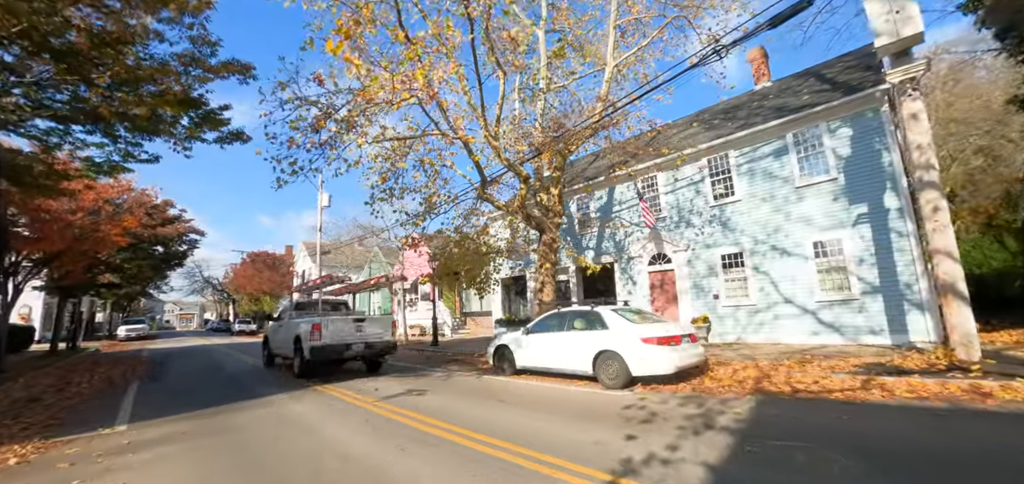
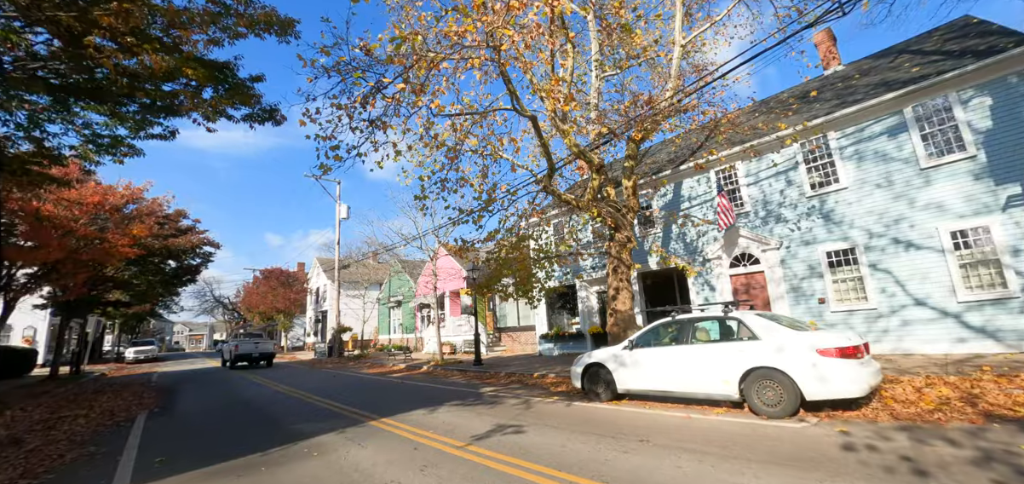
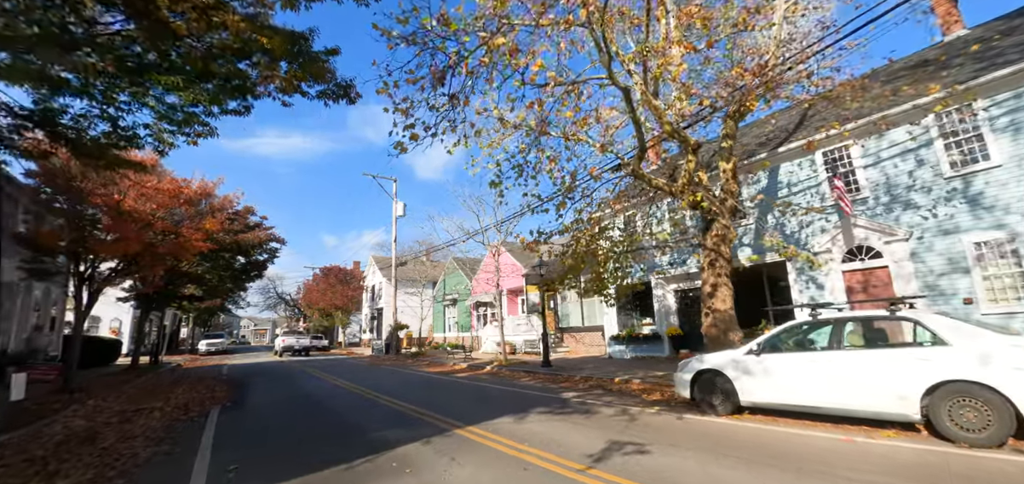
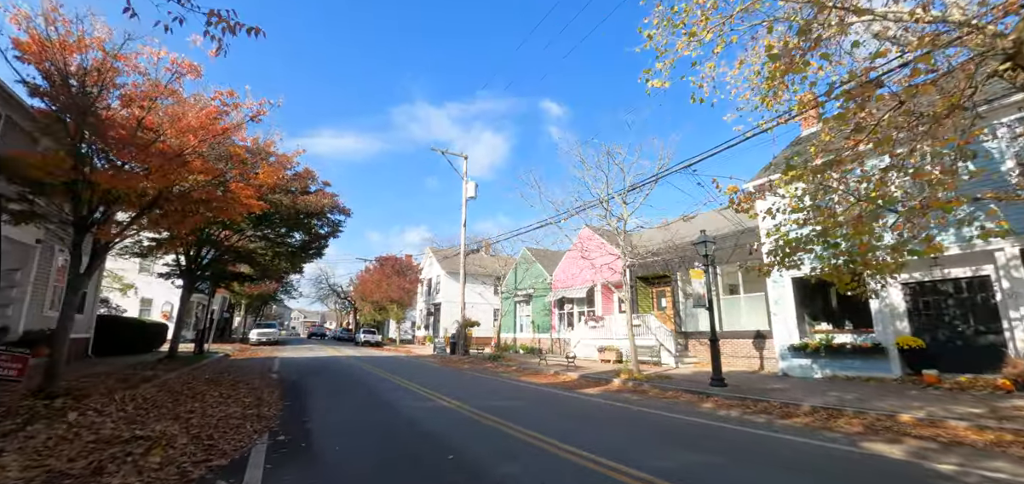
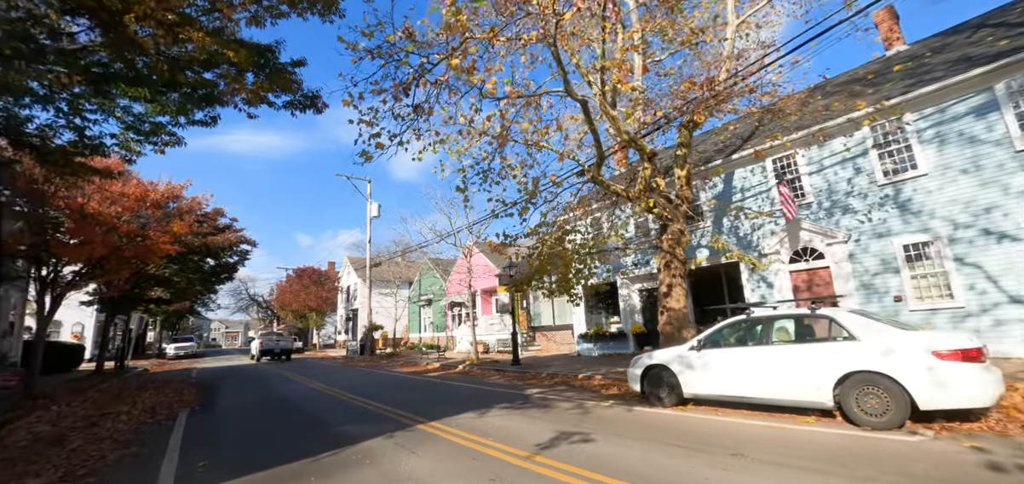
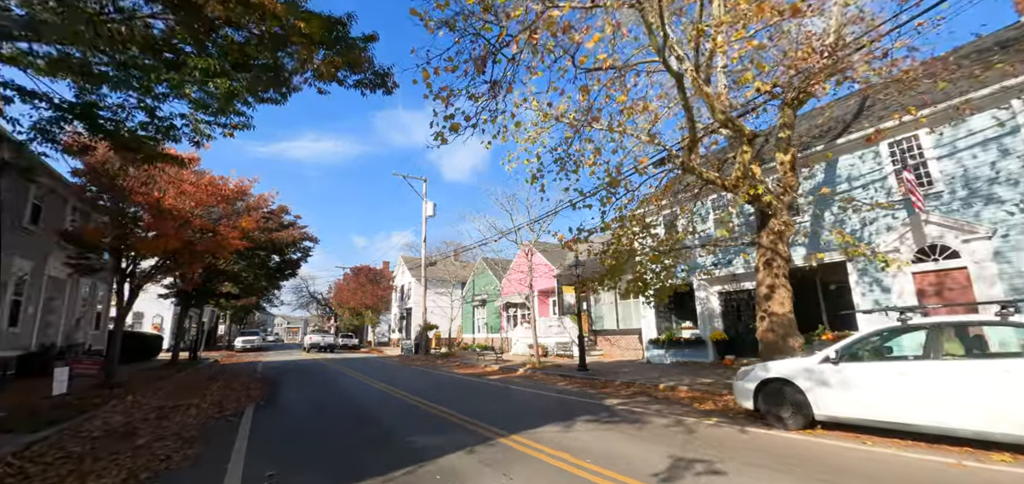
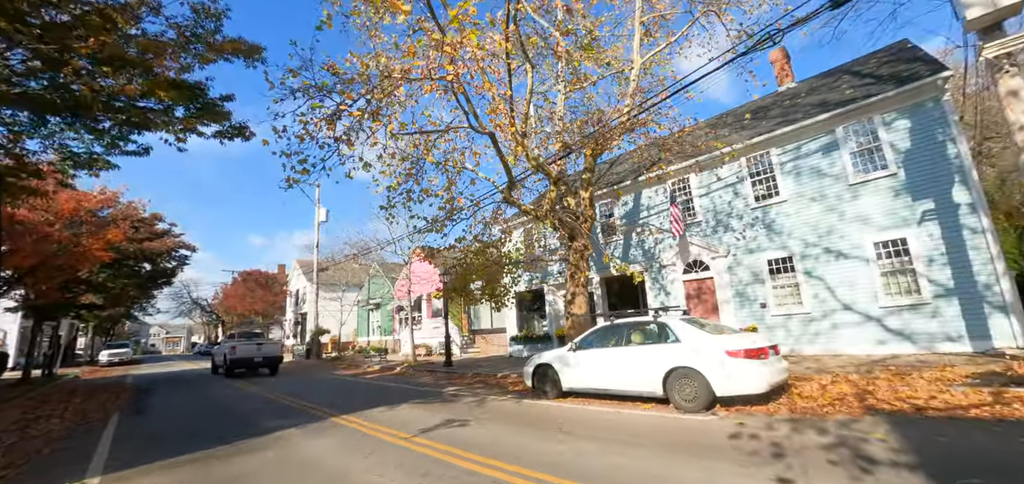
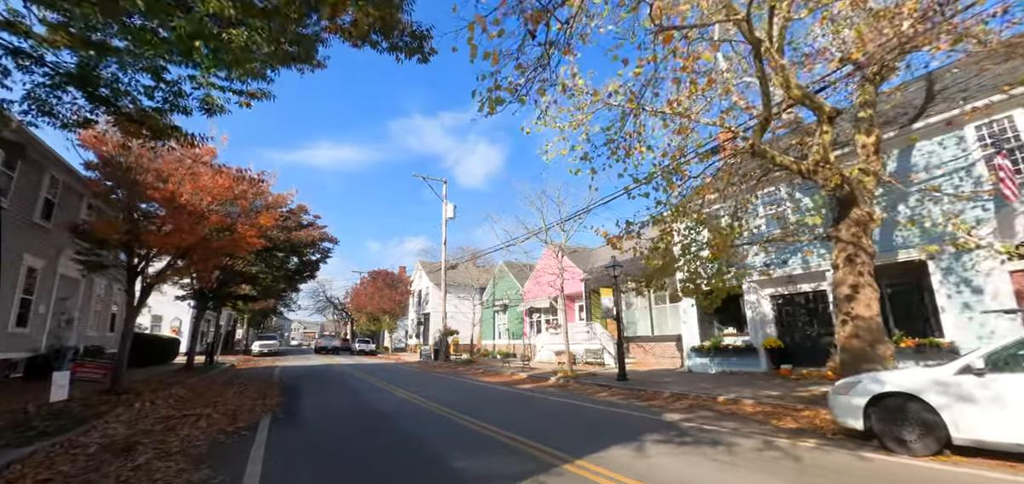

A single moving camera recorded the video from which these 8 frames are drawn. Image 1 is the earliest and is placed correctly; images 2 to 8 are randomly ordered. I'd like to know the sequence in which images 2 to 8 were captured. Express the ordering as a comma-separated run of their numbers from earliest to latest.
7, 2, 5, 3, 6, 8, 4
